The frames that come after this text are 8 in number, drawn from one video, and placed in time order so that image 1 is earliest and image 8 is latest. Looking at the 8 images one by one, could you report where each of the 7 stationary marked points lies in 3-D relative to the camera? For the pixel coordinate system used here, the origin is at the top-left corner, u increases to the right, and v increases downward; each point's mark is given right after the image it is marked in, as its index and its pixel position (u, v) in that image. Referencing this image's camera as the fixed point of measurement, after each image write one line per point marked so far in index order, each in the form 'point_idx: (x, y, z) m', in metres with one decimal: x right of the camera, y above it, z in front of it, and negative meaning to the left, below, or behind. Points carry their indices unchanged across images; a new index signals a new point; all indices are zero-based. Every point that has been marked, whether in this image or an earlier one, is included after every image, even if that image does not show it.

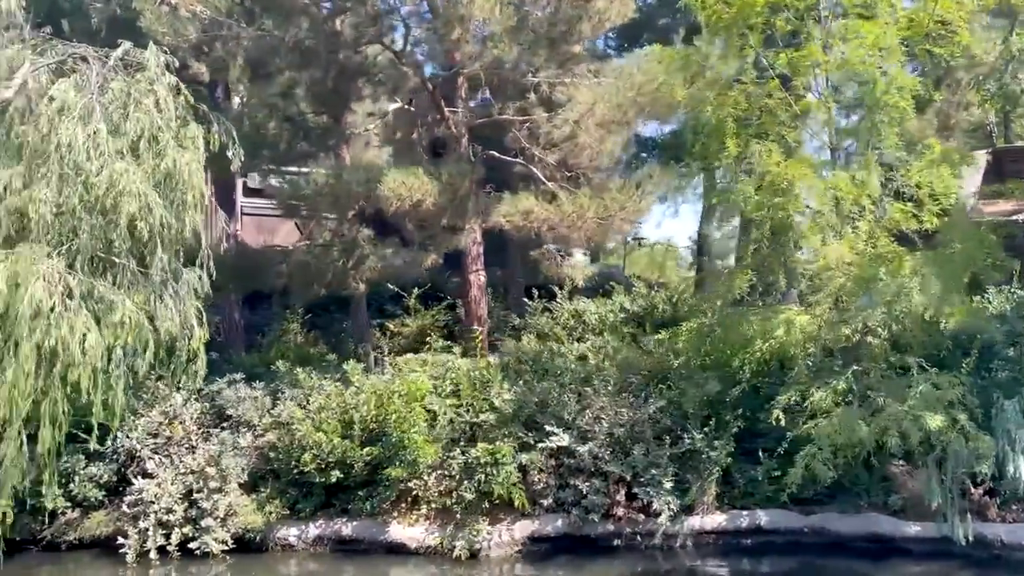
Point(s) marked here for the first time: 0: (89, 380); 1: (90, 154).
0: (-3.9, -0.8, +7.8) m
1: (-3.9, +1.3, +7.9) m
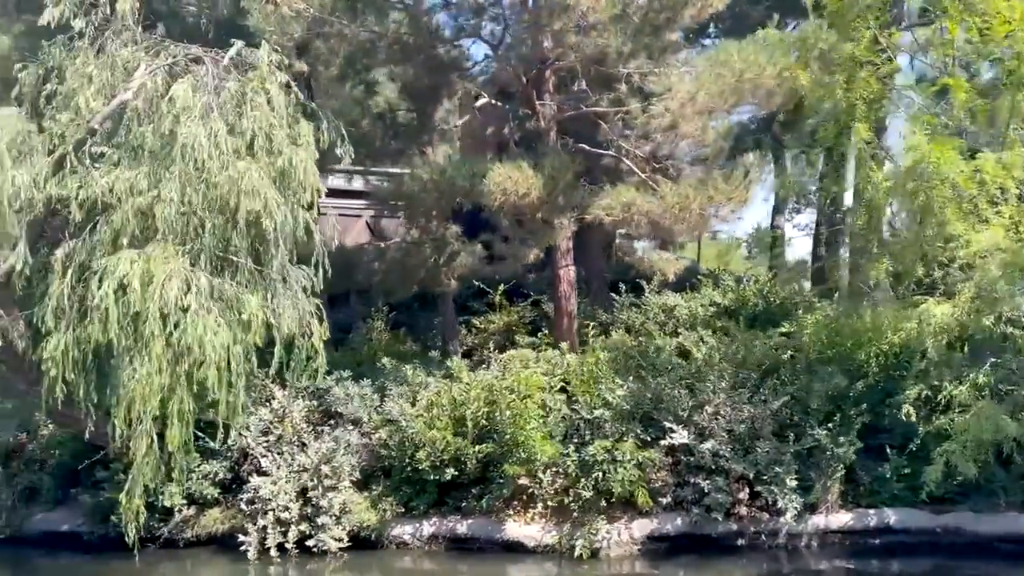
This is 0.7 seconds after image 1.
0: (-2.8, -0.8, +7.8) m
1: (-2.8, +1.3, +8.0) m
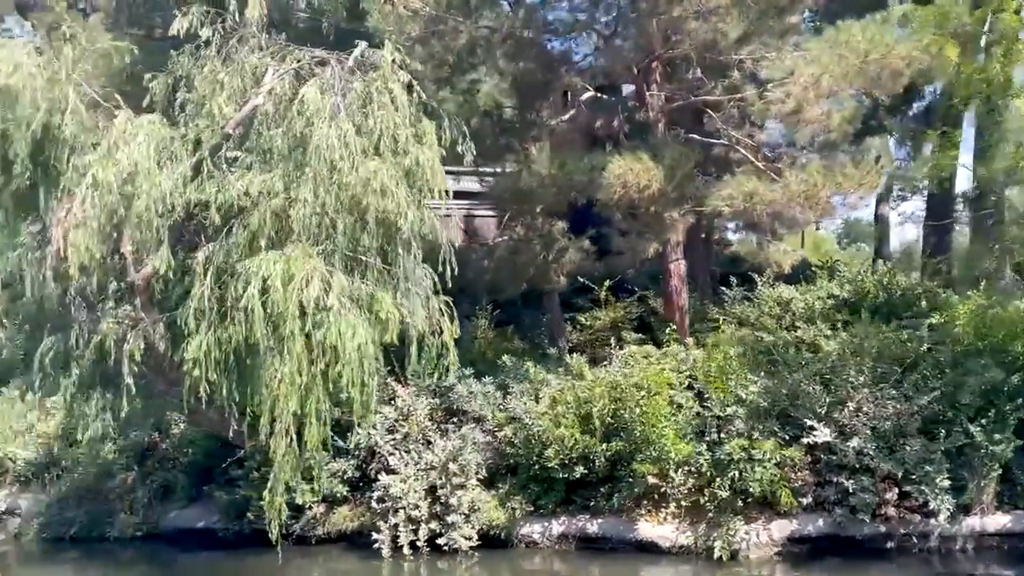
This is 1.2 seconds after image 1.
0: (-1.5, -0.8, +7.9) m
1: (-1.6, +1.3, +8.0) m
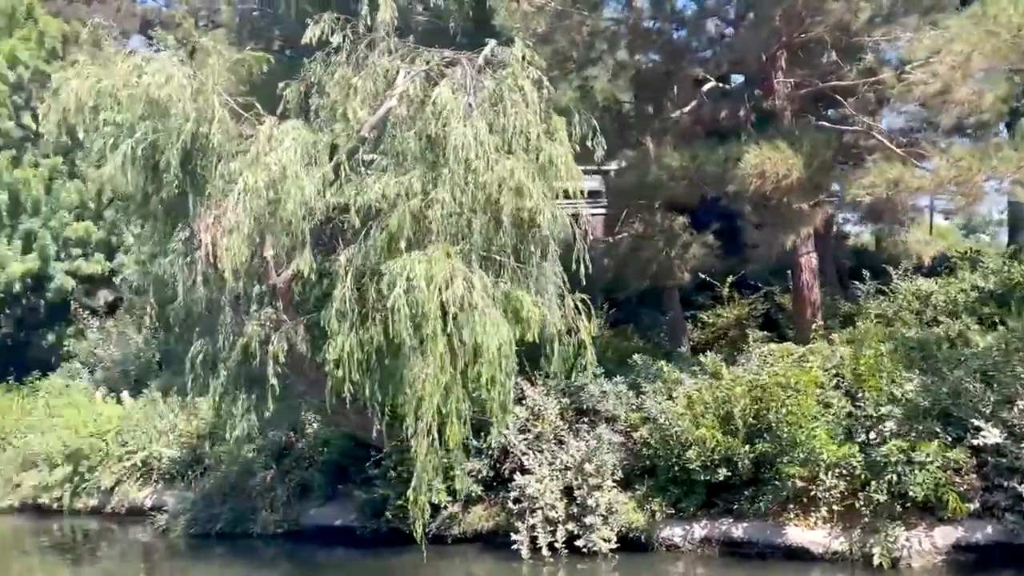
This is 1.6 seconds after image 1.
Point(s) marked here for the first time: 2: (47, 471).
0: (-0.2, -0.8, +7.9) m
1: (-0.3, +1.3, +8.0) m
2: (-7.1, -2.8, +13.0) m
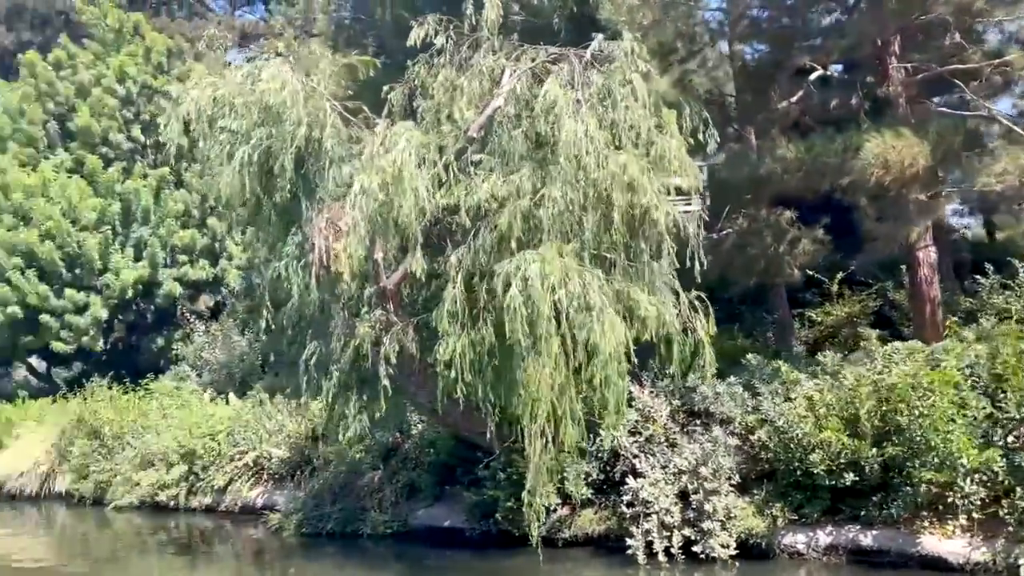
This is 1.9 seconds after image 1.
0: (+0.8, -0.8, +7.7) m
1: (+0.7, +1.3, +7.9) m
2: (-5.5, -2.9, +13.4) m
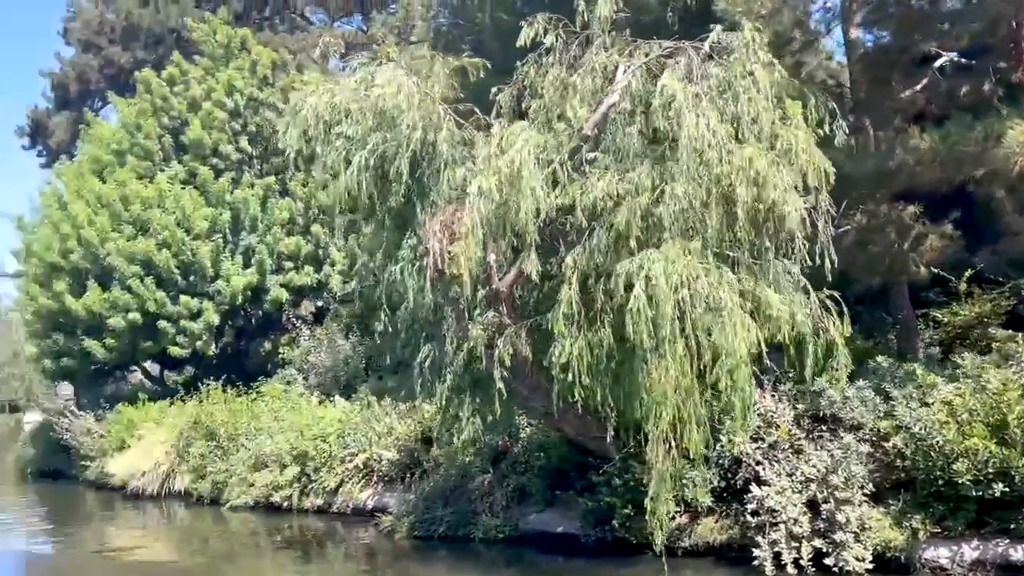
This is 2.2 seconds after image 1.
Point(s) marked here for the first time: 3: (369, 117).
0: (+1.9, -0.8, +7.4) m
1: (+1.8, +1.3, +7.6) m
2: (-3.8, -3.0, +13.7) m
3: (-1.4, +1.7, +8.5) m
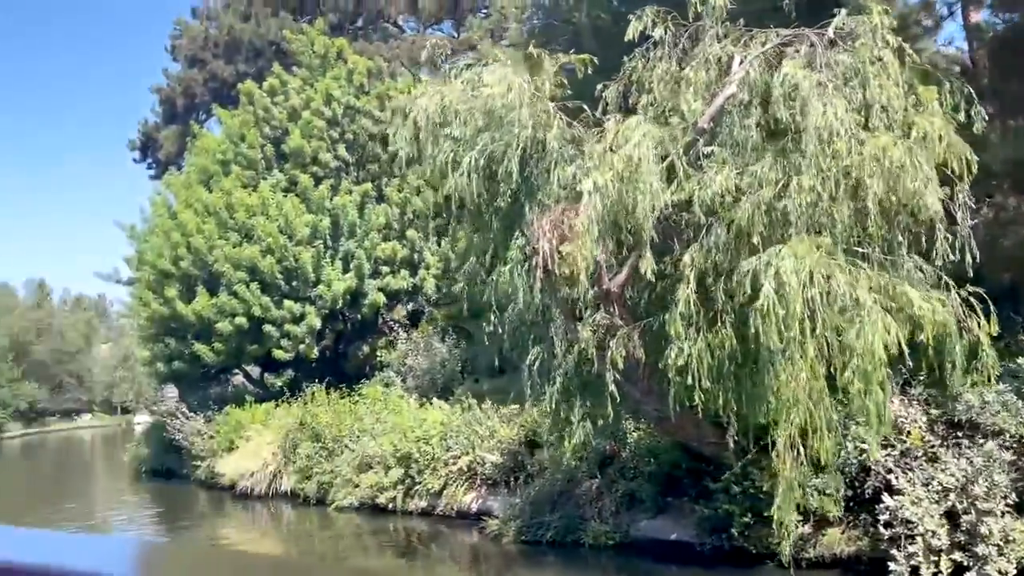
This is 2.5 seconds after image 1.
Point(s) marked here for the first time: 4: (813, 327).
0: (+2.9, -0.8, +7.0) m
1: (+2.8, +1.3, +7.2) m
2: (-2.1, -3.0, +13.9) m
3: (-0.3, +1.7, +8.4) m
4: (+2.4, -0.3, +6.9) m
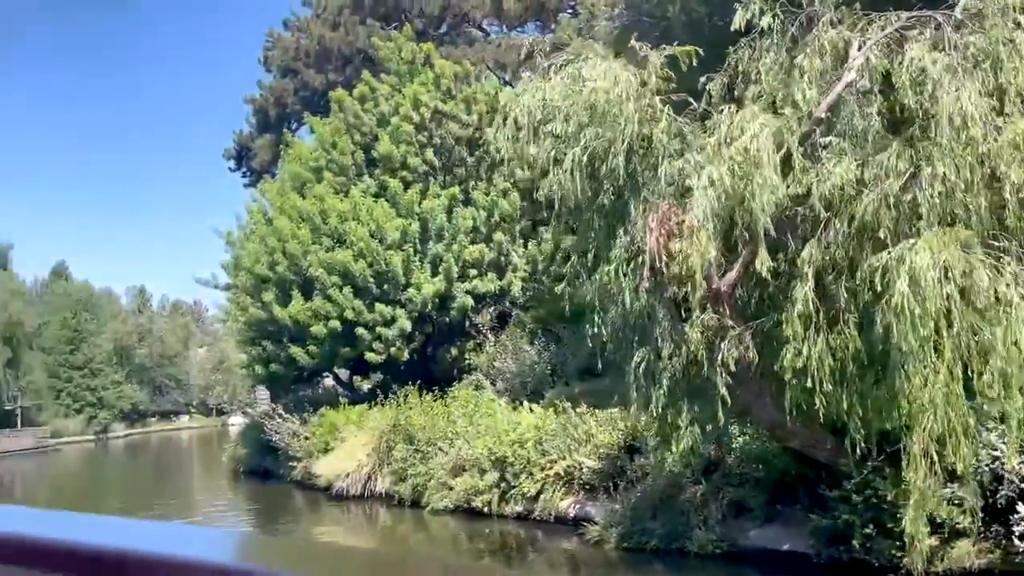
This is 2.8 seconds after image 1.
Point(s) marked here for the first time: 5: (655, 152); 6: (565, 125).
0: (+3.8, -0.8, +6.5) m
1: (+3.7, +1.3, +6.7) m
2: (-0.6, -3.1, +13.8) m
3: (+0.7, +1.7, +8.2) m
4: (+3.3, -0.3, +6.4) m
5: (+1.4, +1.3, +8.0) m
6: (+0.5, +1.6, +8.4) m
